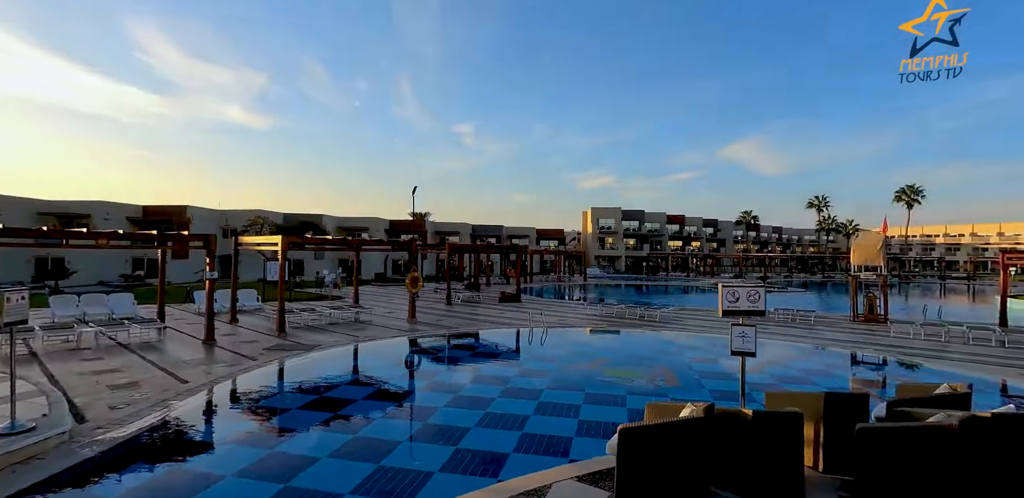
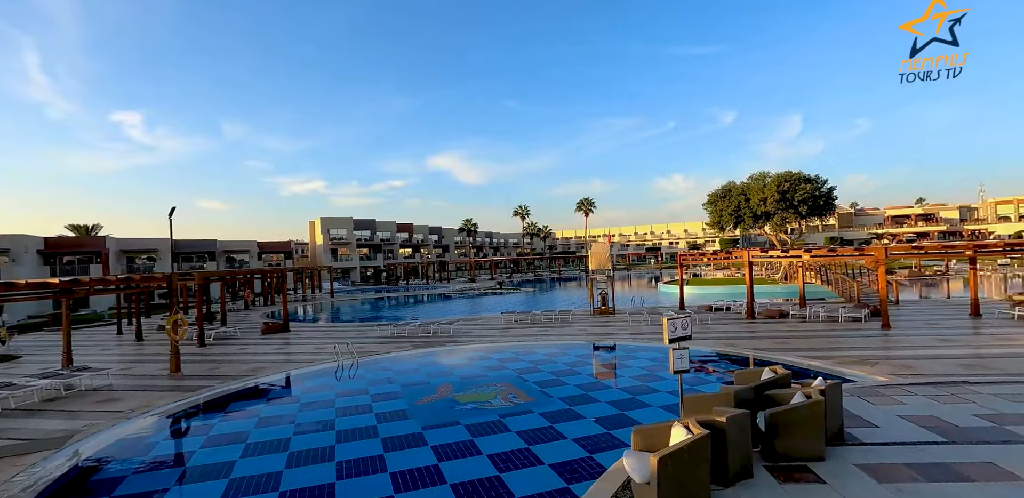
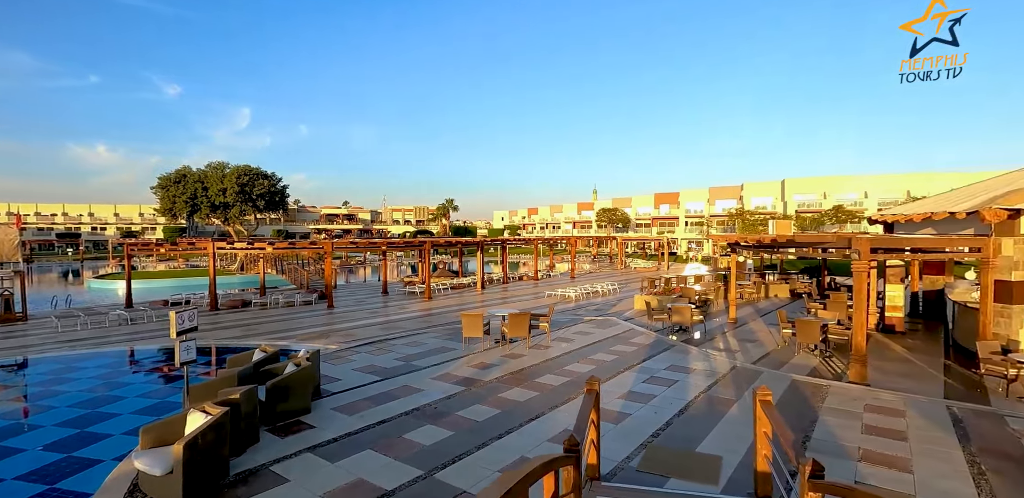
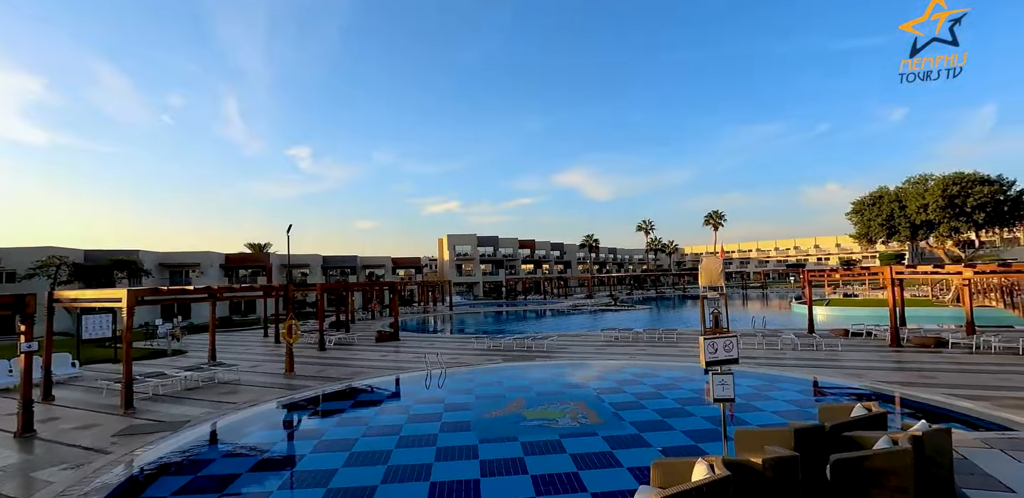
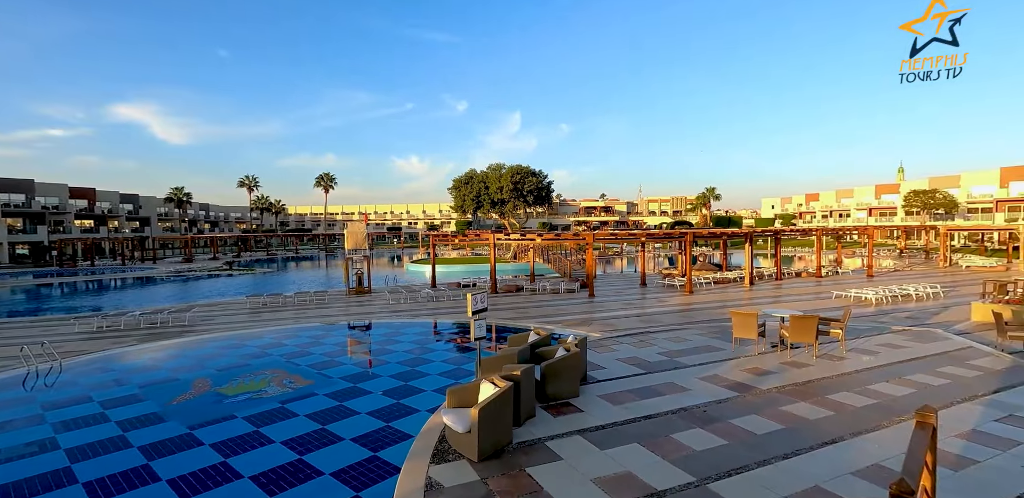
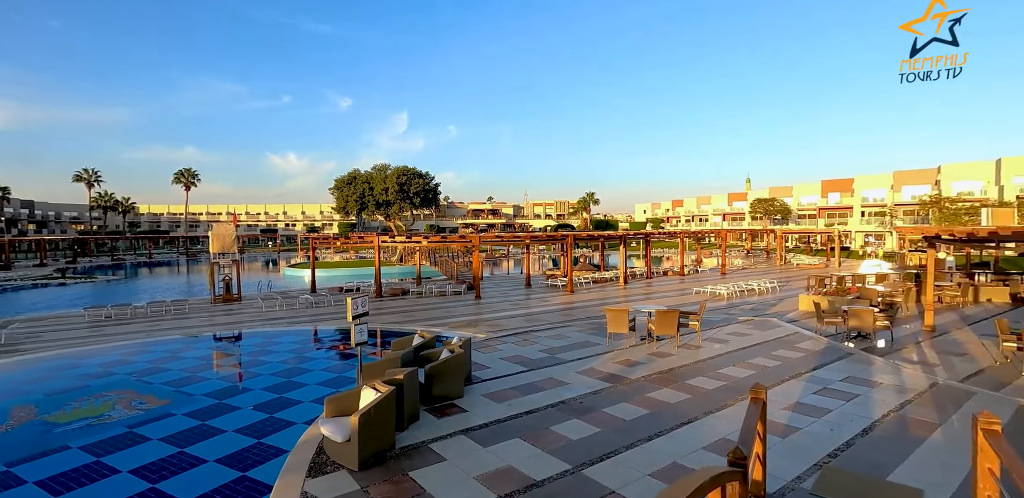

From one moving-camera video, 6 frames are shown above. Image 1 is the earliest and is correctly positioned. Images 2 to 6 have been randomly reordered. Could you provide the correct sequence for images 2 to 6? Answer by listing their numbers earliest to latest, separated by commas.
4, 2, 5, 6, 3
